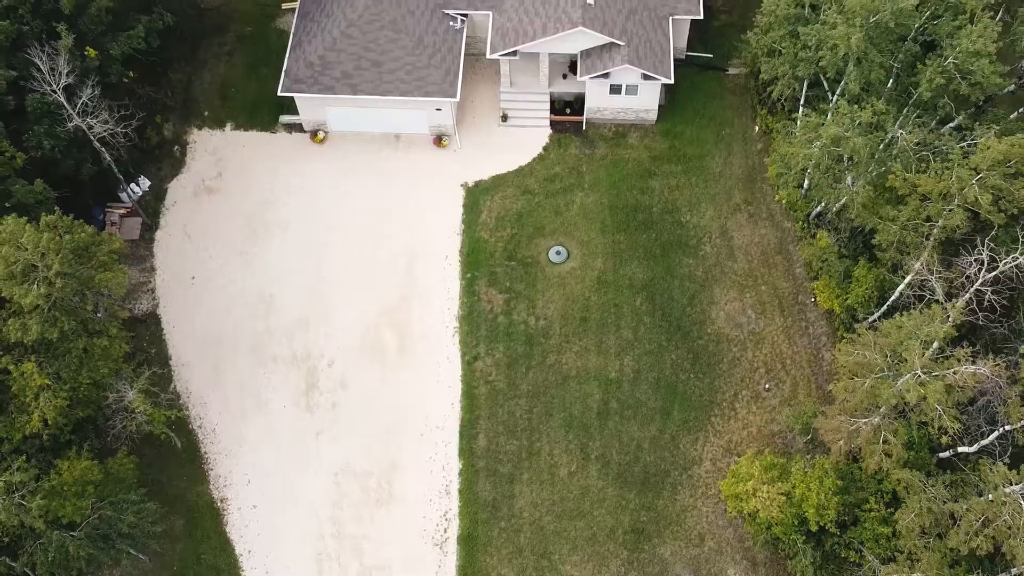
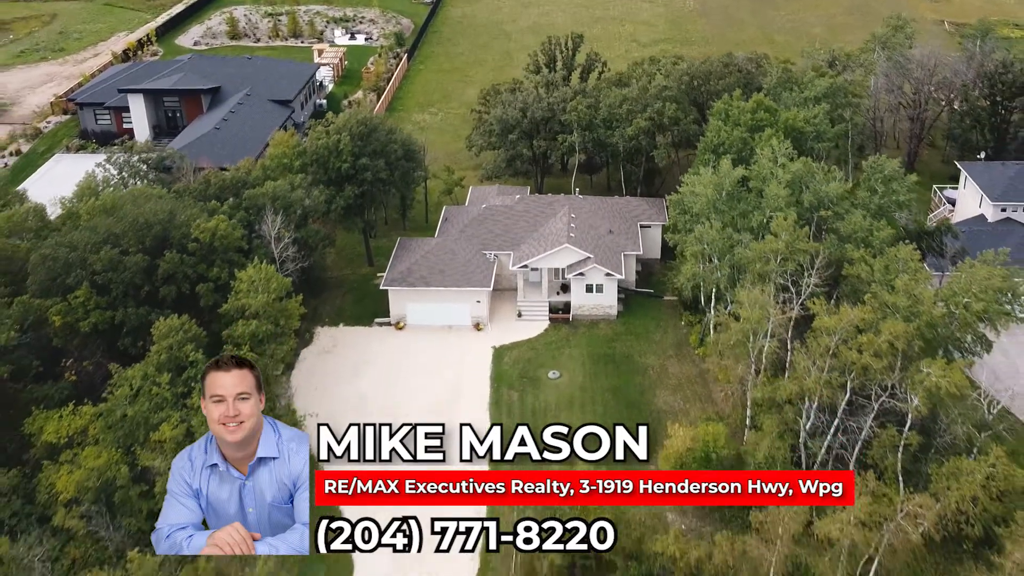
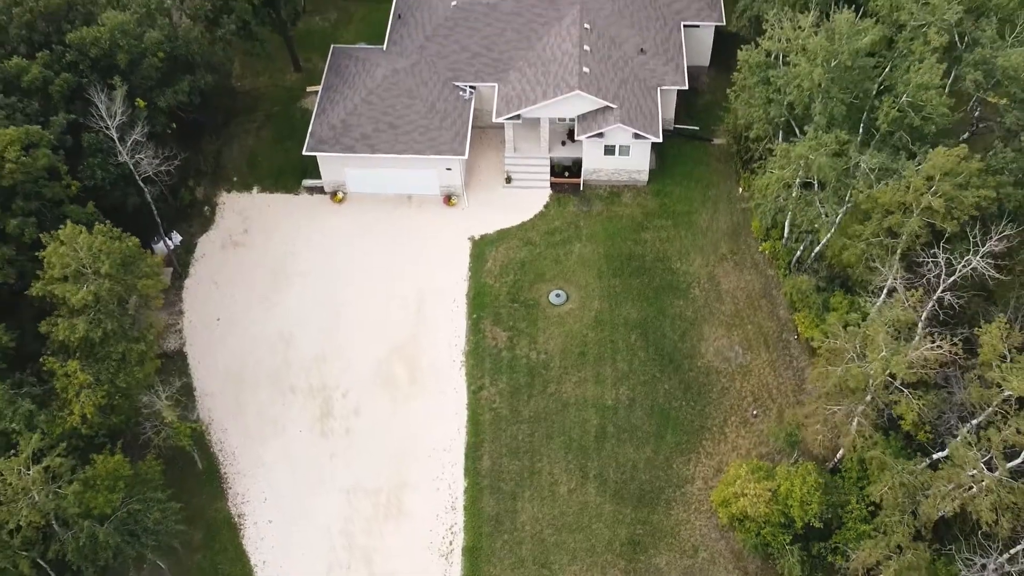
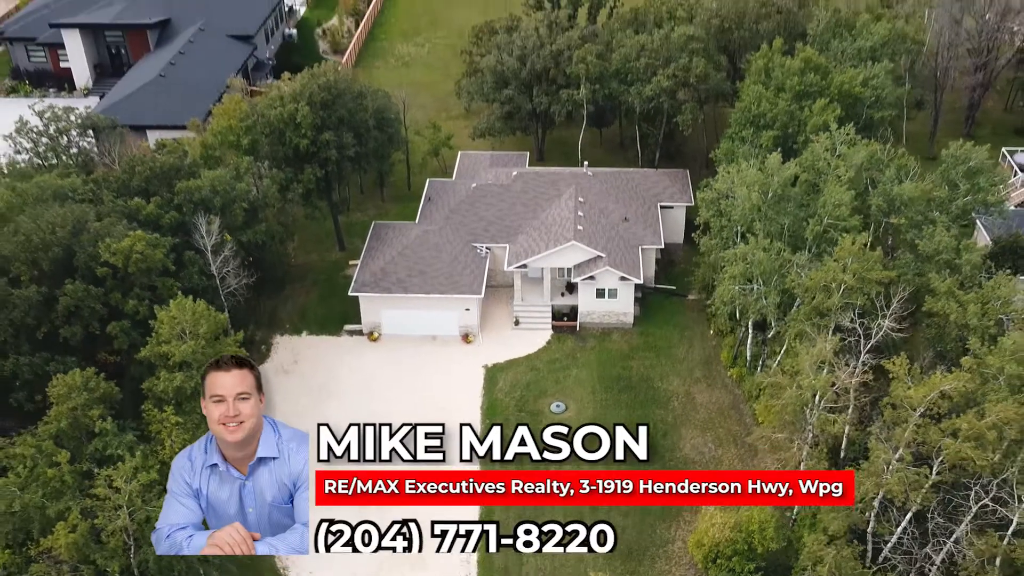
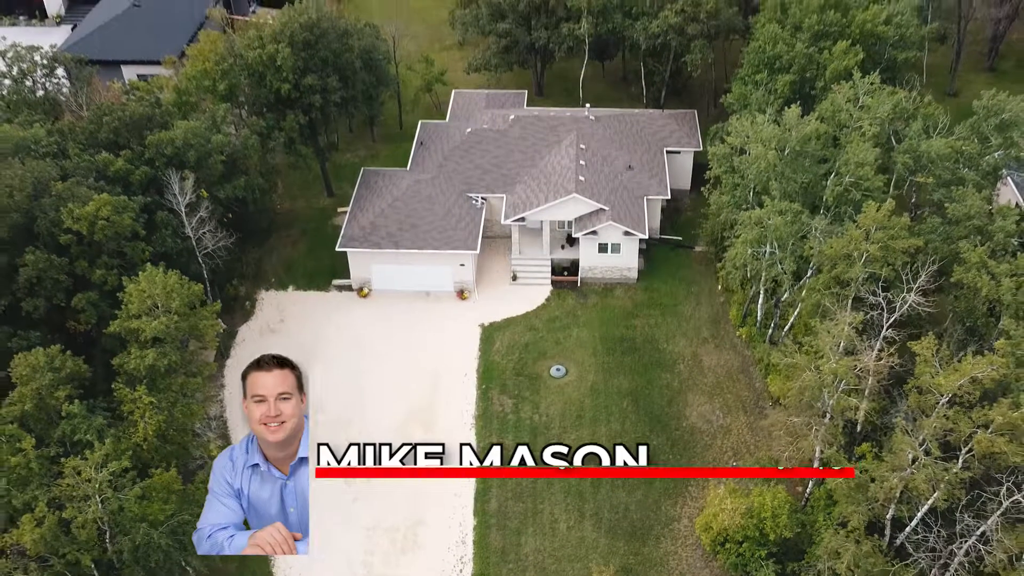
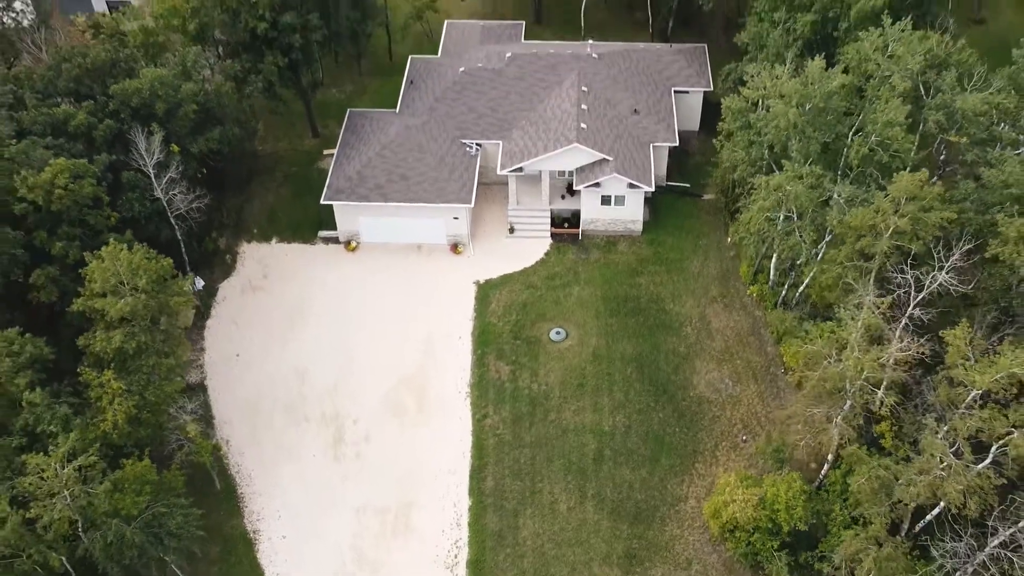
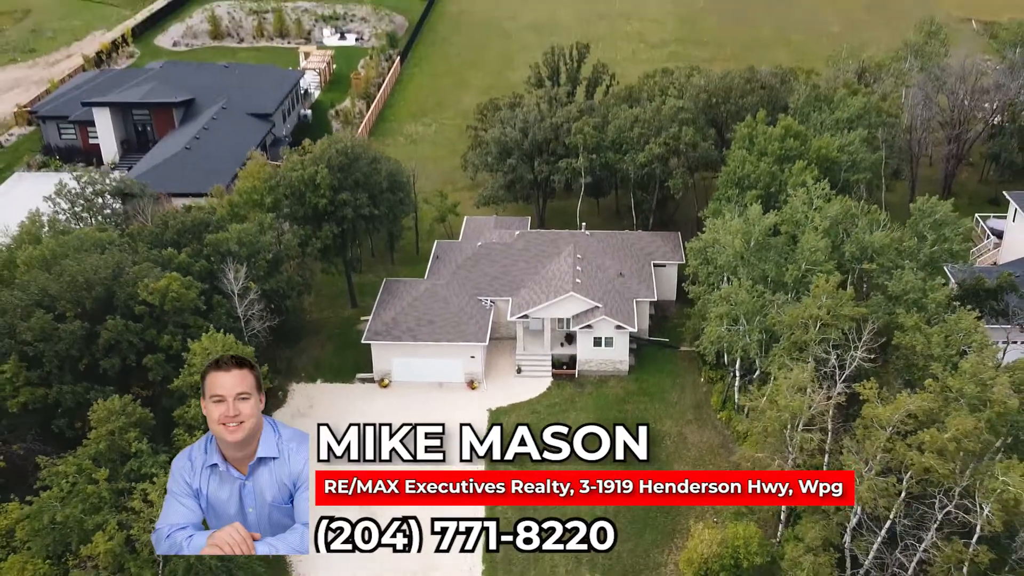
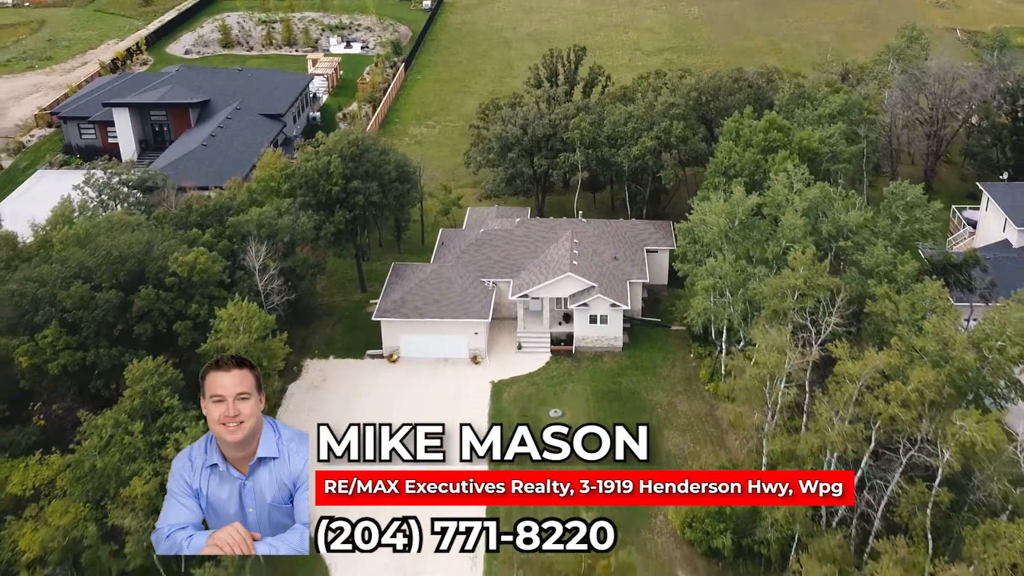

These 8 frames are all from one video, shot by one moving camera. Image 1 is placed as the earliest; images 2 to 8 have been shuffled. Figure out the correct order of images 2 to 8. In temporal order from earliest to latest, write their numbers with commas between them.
3, 6, 5, 4, 7, 8, 2
